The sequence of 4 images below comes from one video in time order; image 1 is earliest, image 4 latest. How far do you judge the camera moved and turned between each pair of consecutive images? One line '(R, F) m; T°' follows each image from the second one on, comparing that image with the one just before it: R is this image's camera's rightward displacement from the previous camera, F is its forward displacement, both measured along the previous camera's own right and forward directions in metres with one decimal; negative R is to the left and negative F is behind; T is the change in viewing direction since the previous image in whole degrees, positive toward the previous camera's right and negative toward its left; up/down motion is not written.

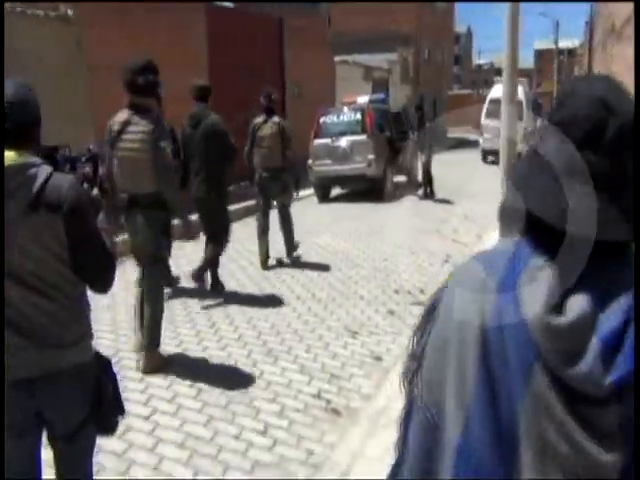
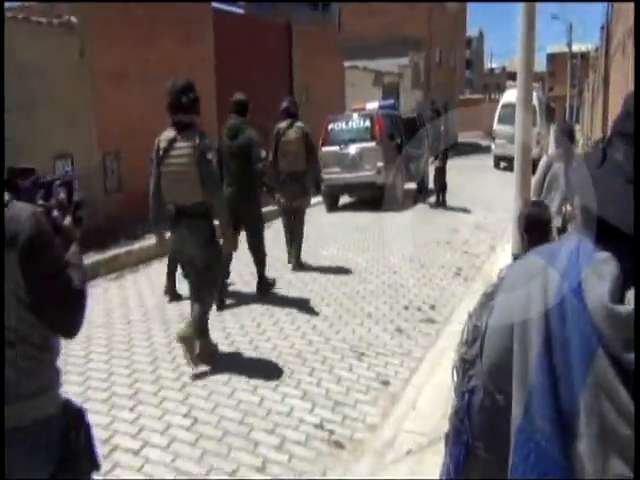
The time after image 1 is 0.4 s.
(0.0, +0.2) m; -1°
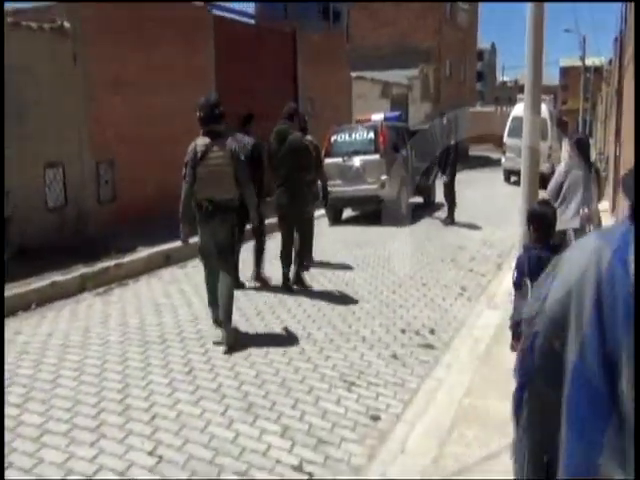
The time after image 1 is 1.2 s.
(+0.1, +0.2) m; -1°
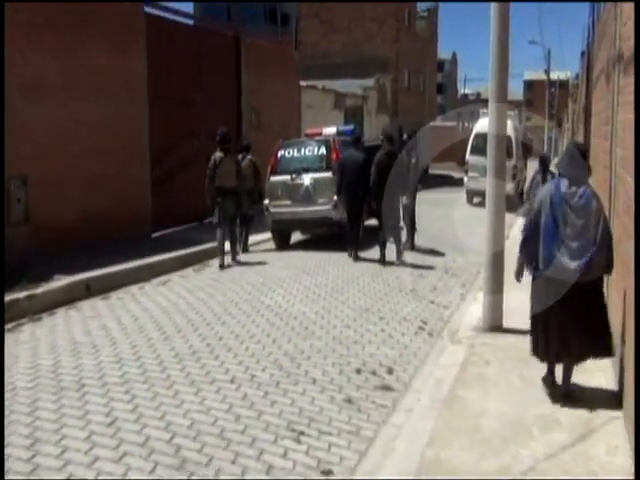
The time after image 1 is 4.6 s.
(0.0, +0.8) m; +4°
